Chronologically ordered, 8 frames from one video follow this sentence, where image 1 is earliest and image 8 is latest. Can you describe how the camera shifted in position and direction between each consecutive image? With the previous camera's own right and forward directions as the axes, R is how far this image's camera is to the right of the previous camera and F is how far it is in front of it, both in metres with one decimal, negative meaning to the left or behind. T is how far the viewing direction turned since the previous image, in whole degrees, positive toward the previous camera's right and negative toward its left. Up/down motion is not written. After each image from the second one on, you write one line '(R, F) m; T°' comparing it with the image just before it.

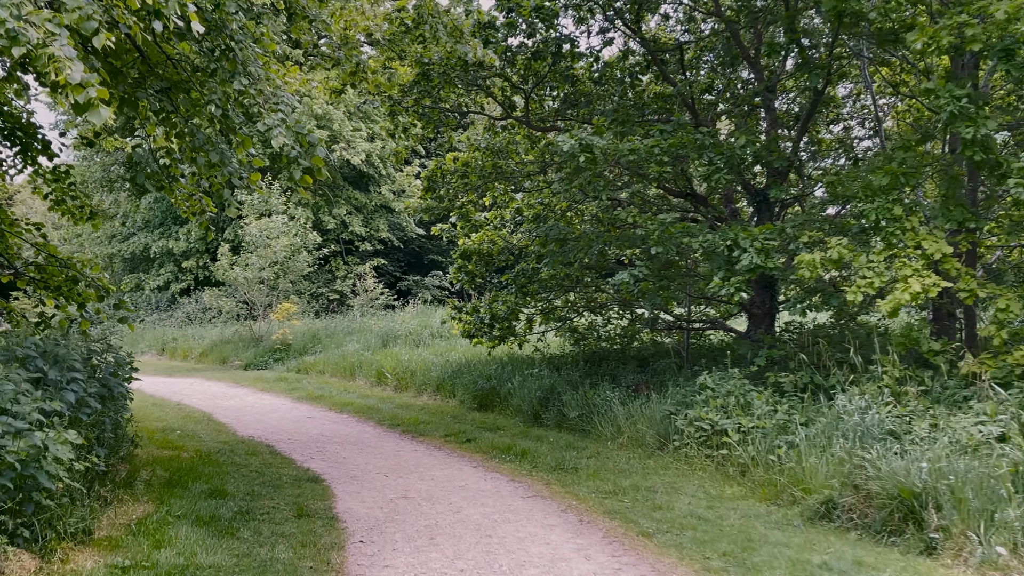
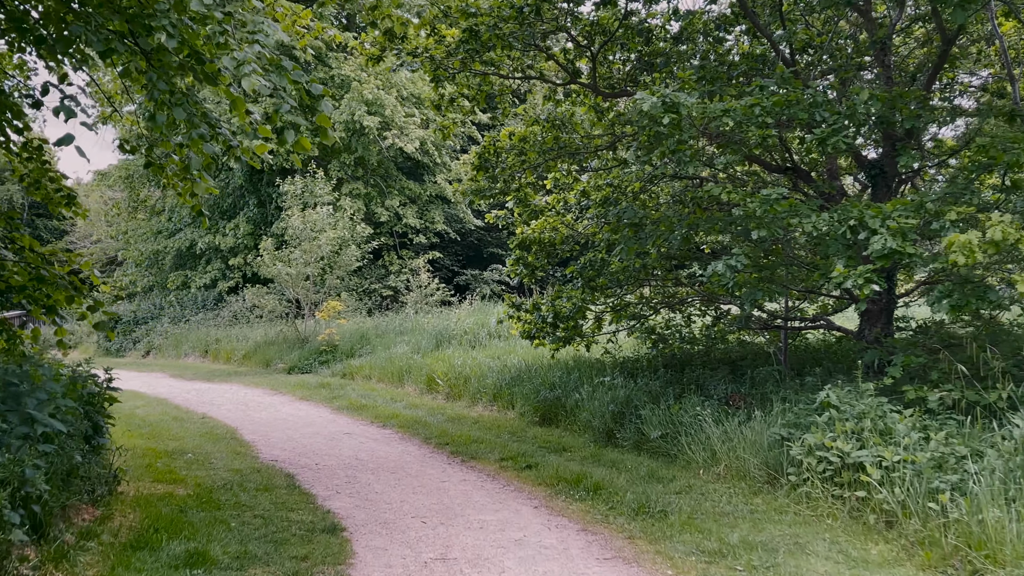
(0.0, +1.2) m; -4°
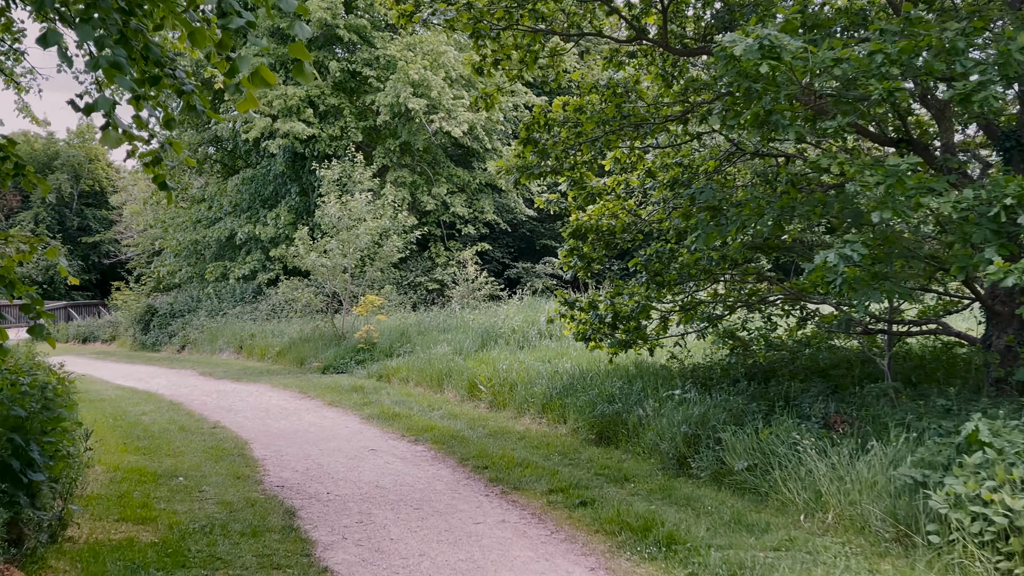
(0.0, +1.1) m; -3°
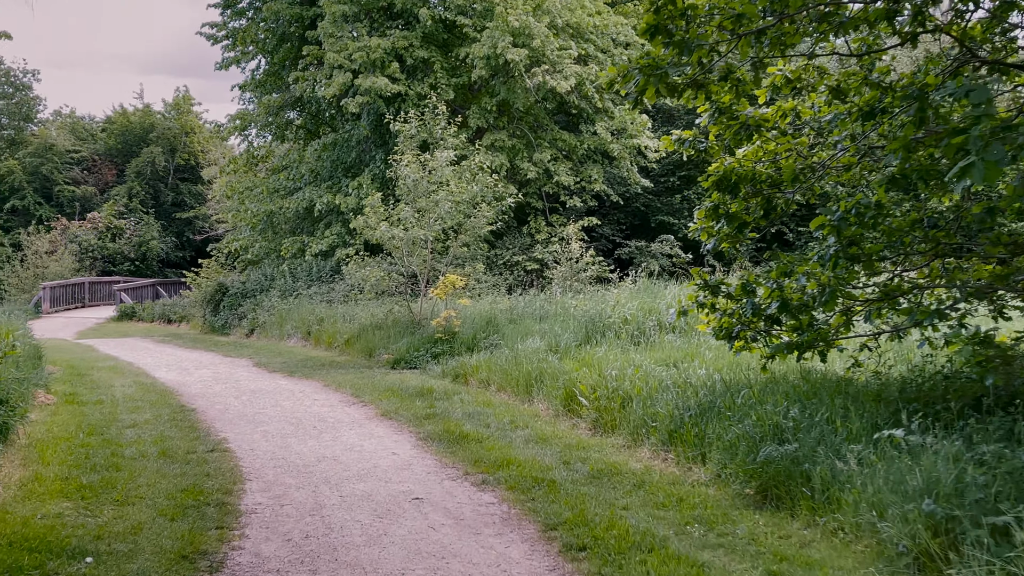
(0.0, +2.2) m; -6°
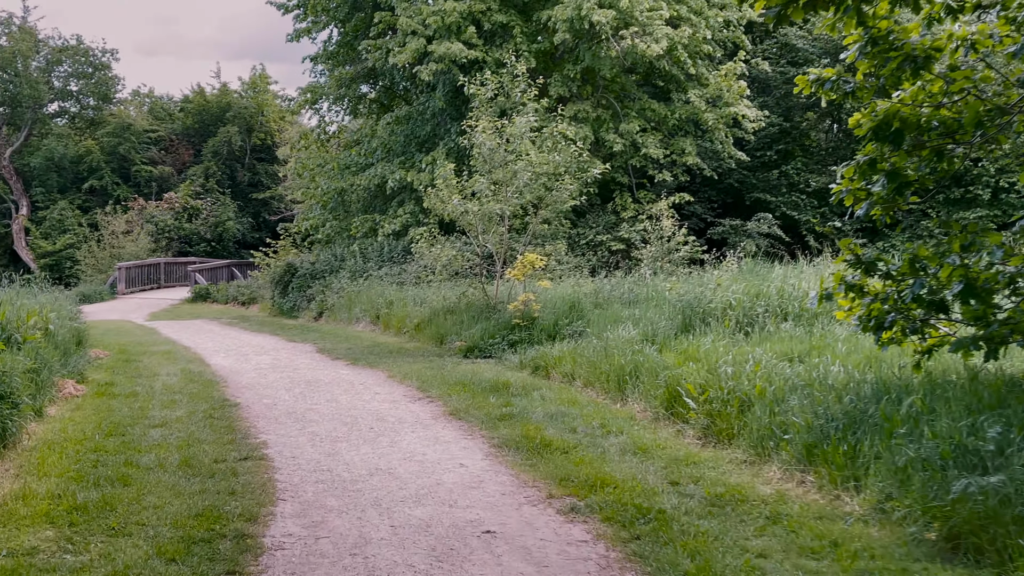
(-0.1, +1.0) m; -4°
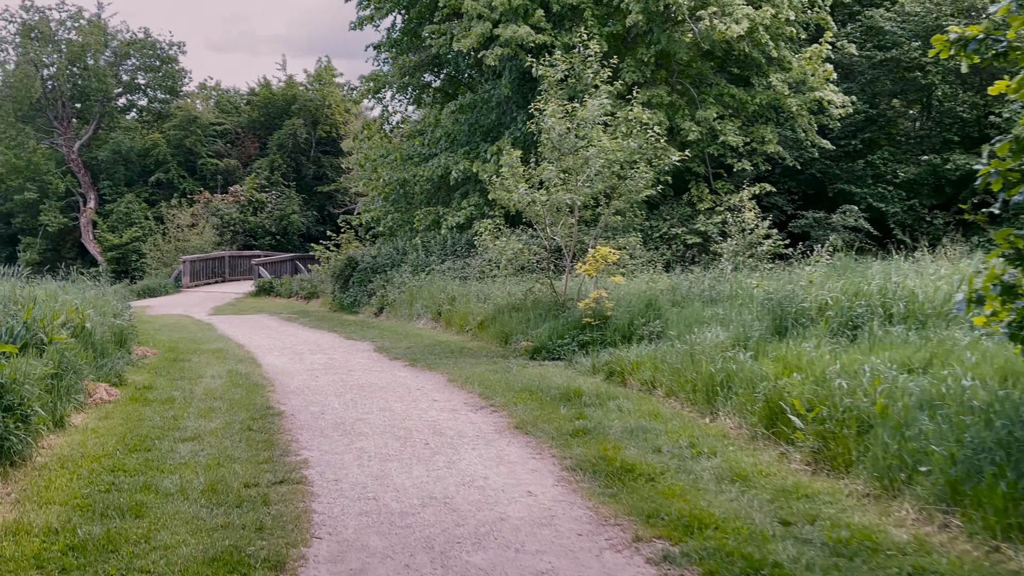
(0.0, +0.7) m; -4°
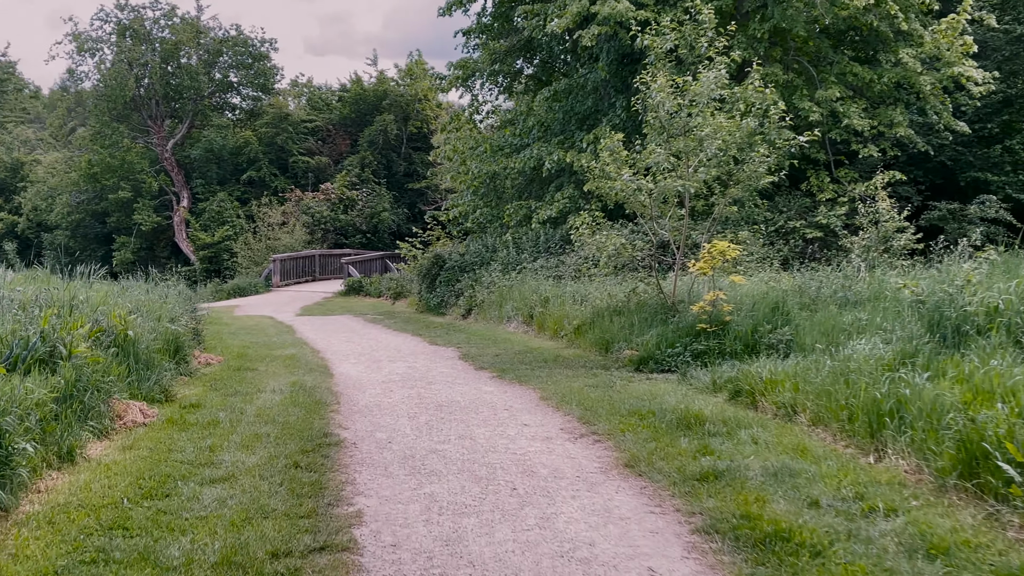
(-0.1, +1.0) m; -5°
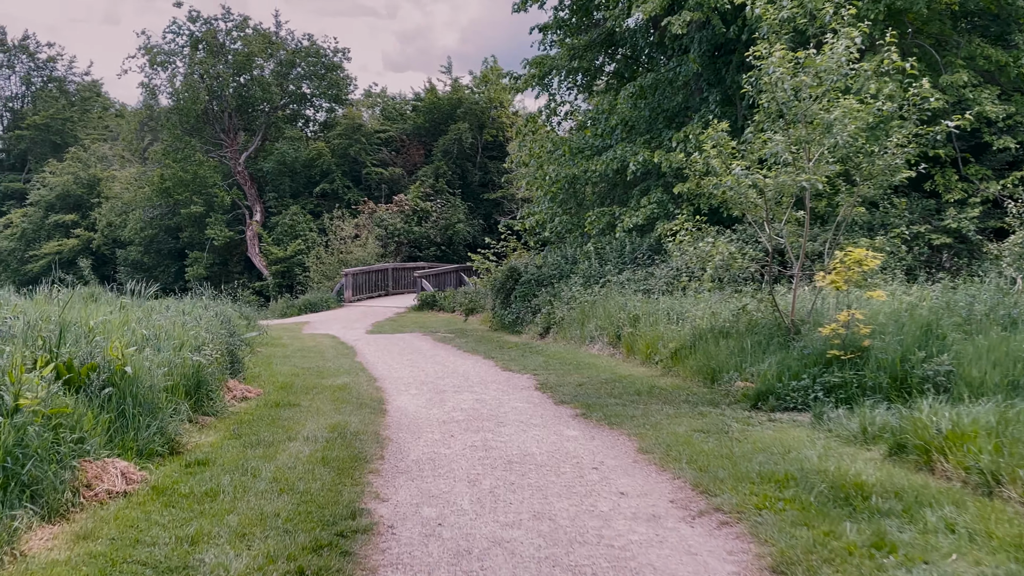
(0.0, +1.2) m; -4°
